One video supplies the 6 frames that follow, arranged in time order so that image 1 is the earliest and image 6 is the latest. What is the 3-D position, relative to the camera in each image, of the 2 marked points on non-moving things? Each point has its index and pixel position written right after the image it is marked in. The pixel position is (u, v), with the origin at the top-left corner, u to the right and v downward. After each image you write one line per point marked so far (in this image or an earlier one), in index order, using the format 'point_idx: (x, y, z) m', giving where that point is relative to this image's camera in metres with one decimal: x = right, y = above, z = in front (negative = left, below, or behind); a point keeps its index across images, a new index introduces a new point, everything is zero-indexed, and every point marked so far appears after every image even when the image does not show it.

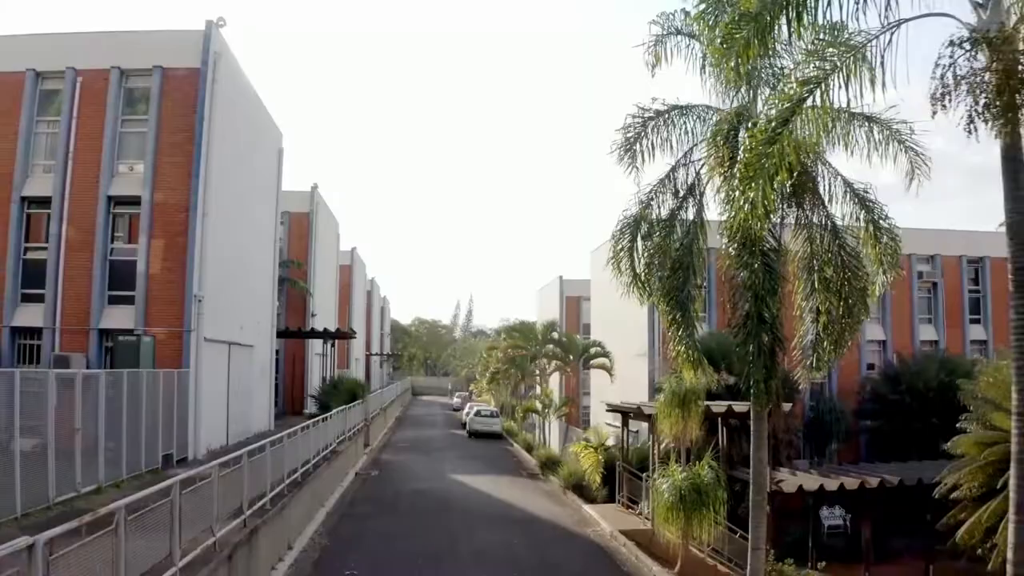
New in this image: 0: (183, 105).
0: (-6.5, +3.7, +16.1) m
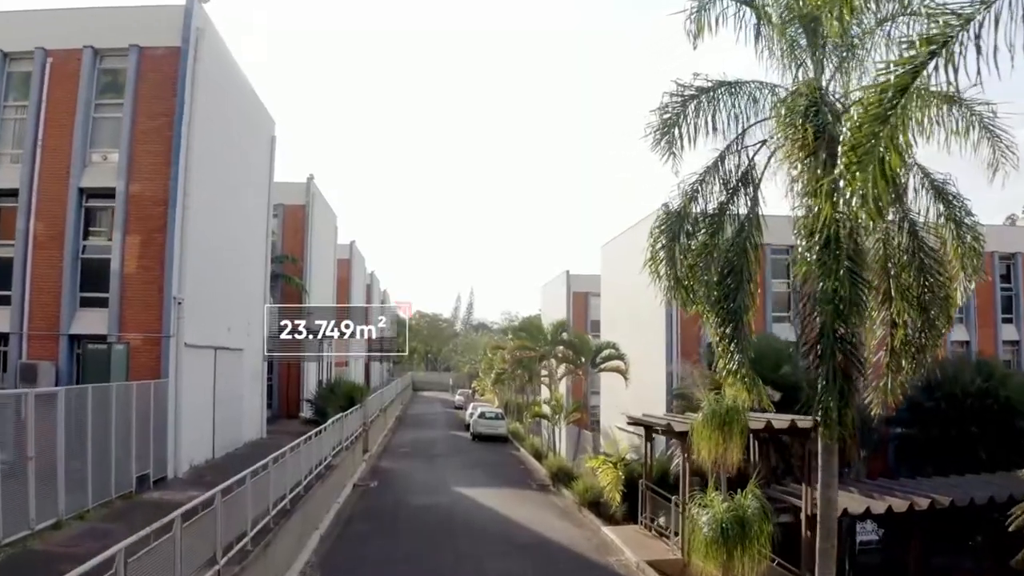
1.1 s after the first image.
0: (-6.3, +3.6, +14.7) m
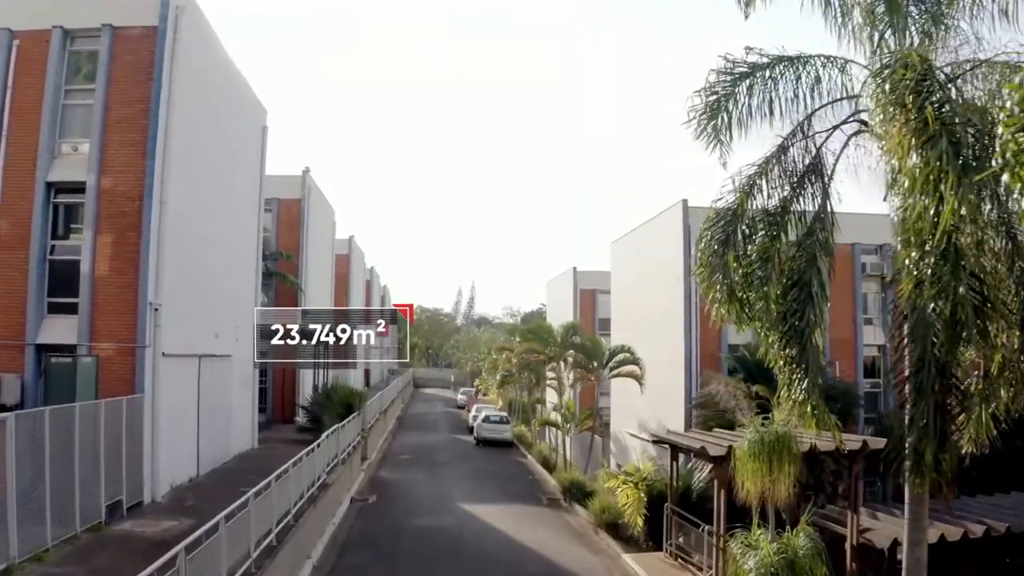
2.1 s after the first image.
0: (-6.1, +3.6, +13.3) m
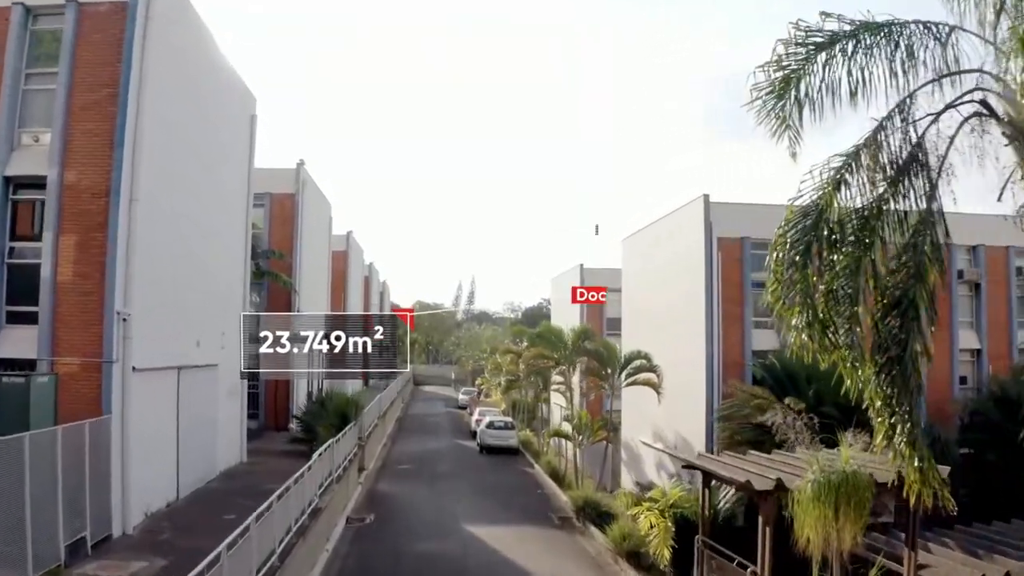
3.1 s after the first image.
0: (-6.0, +3.5, +11.9) m
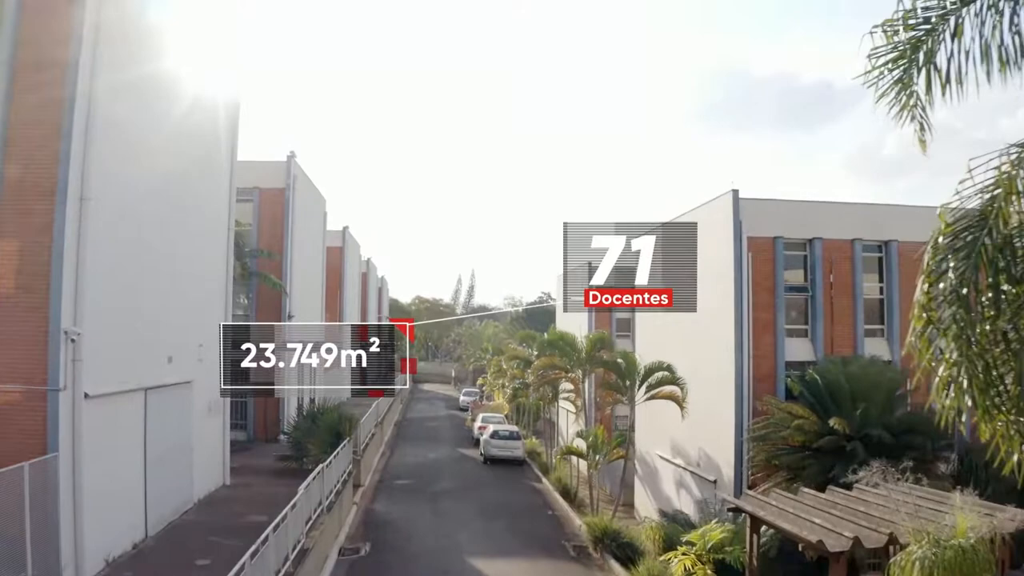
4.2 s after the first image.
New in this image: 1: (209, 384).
0: (-5.8, +3.3, +10.1) m
1: (-5.7, -1.8, +15.4) m
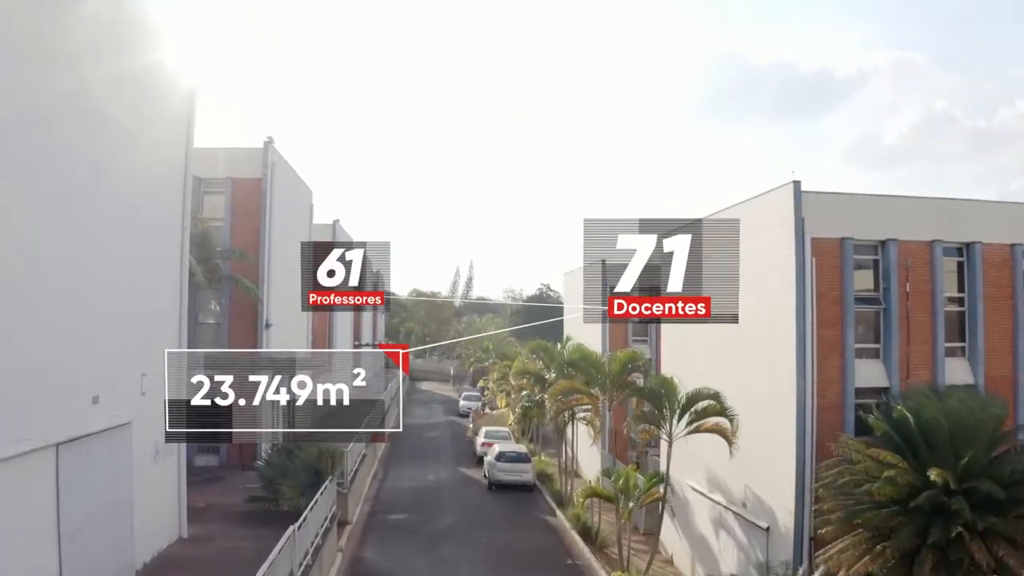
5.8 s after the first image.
0: (-5.5, +3.0, +7.3) m
1: (-5.5, -2.1, +12.5) m
